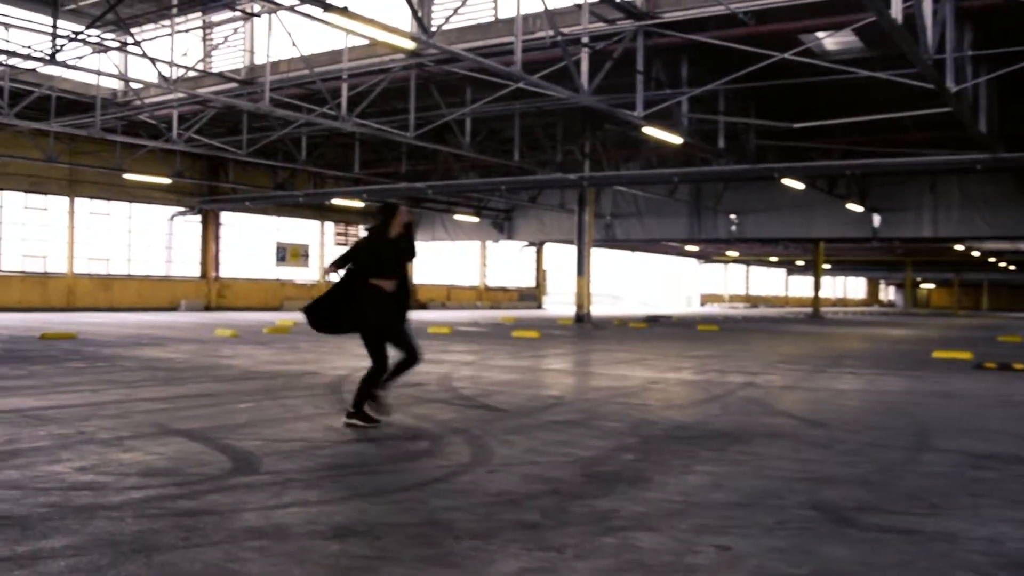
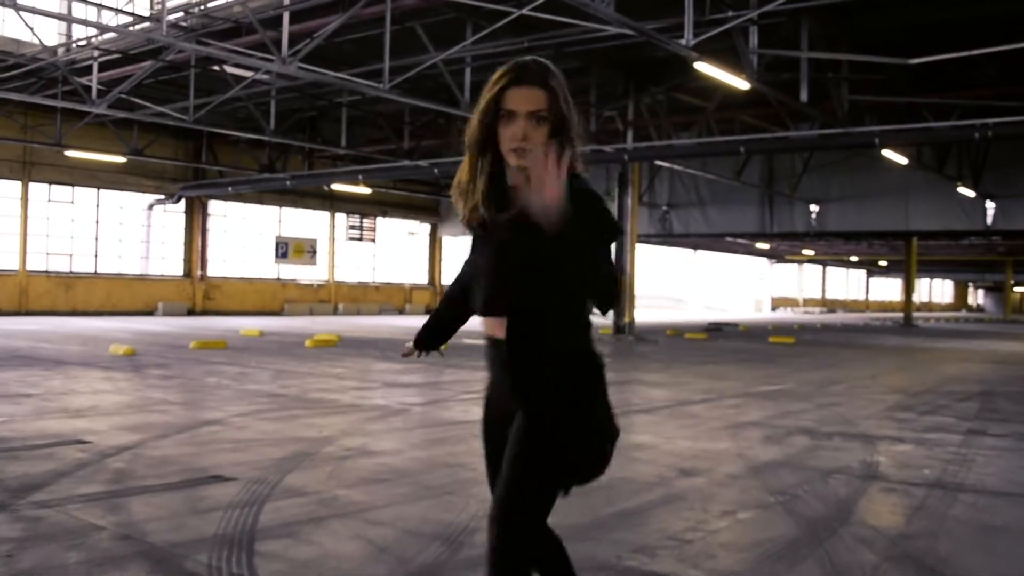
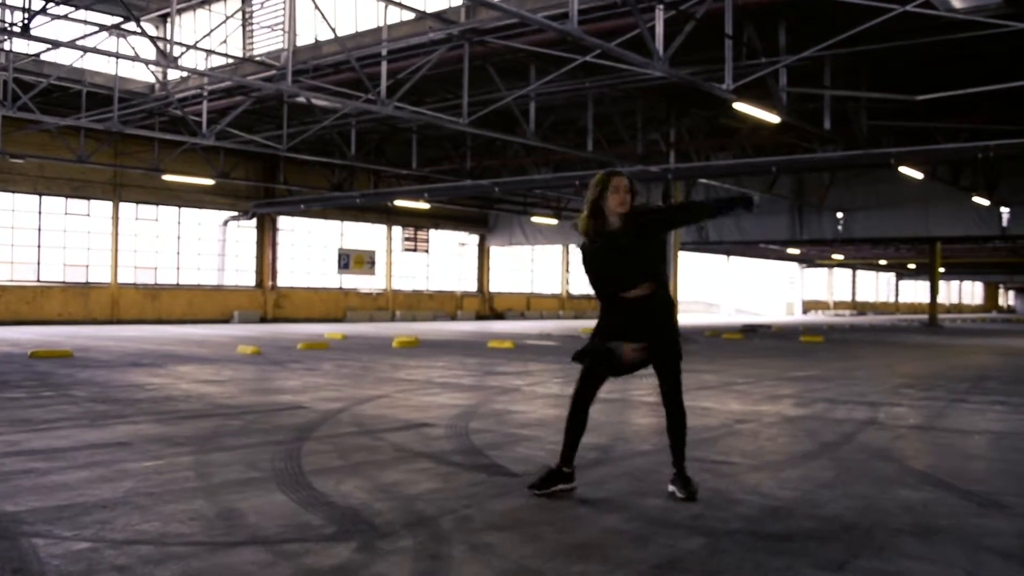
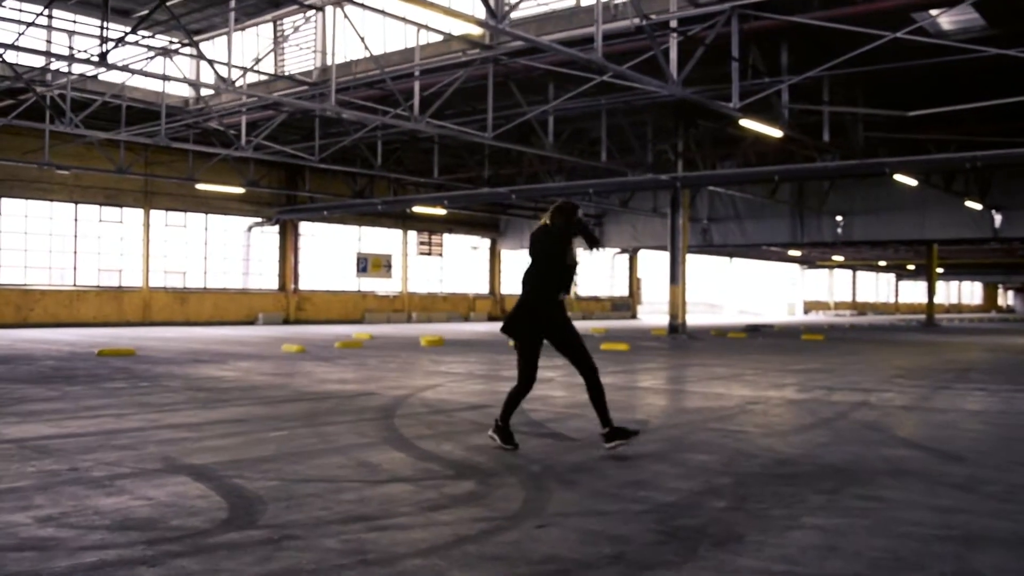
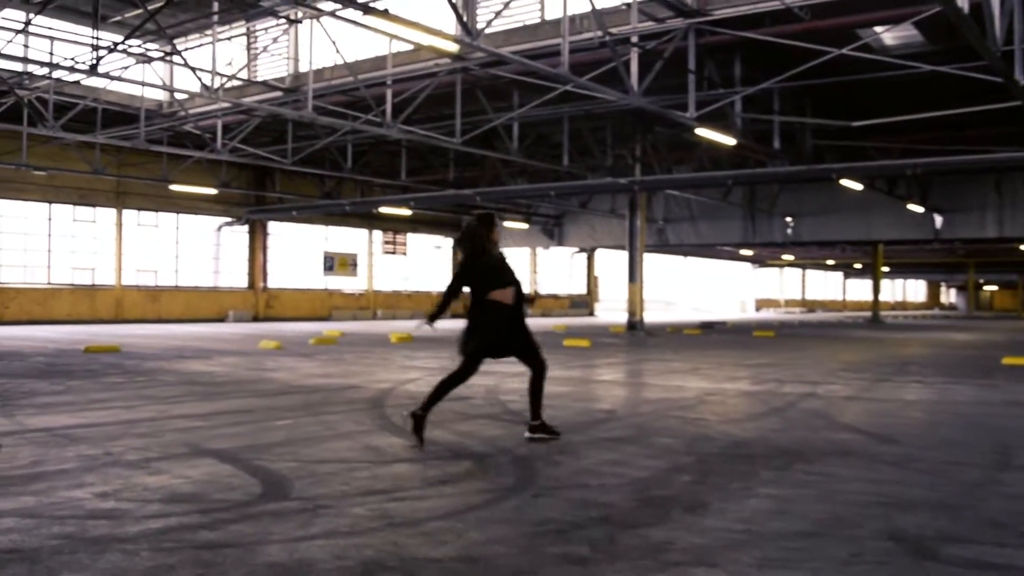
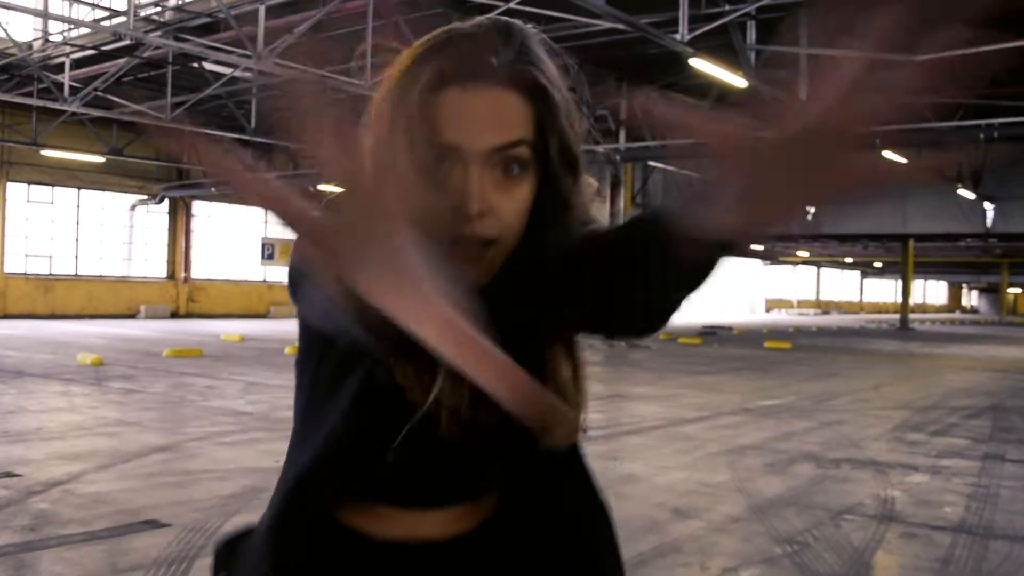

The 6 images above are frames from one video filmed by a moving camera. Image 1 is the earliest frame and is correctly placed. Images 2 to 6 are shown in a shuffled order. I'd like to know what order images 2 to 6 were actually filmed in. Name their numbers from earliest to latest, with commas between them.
5, 4, 3, 2, 6
